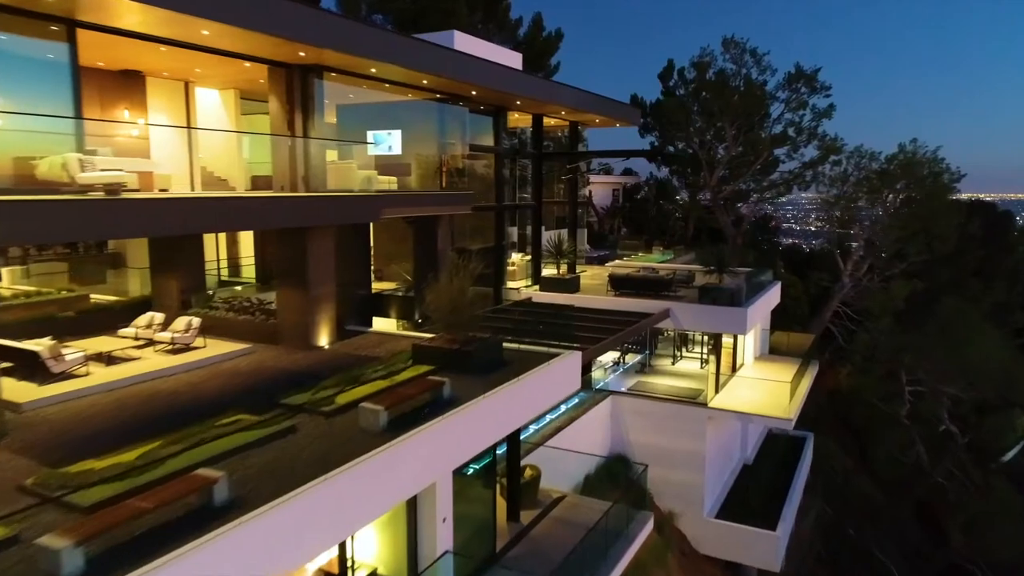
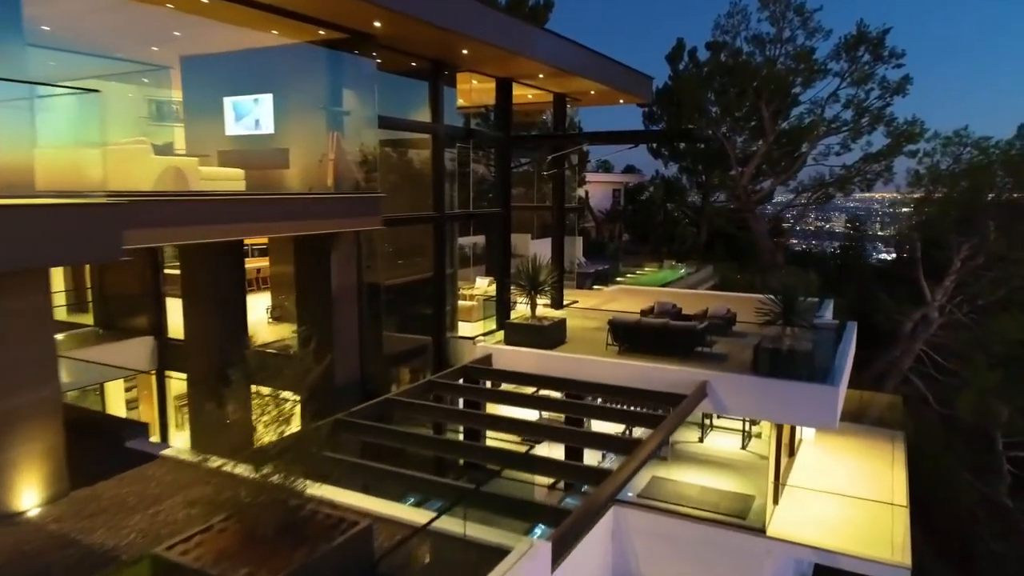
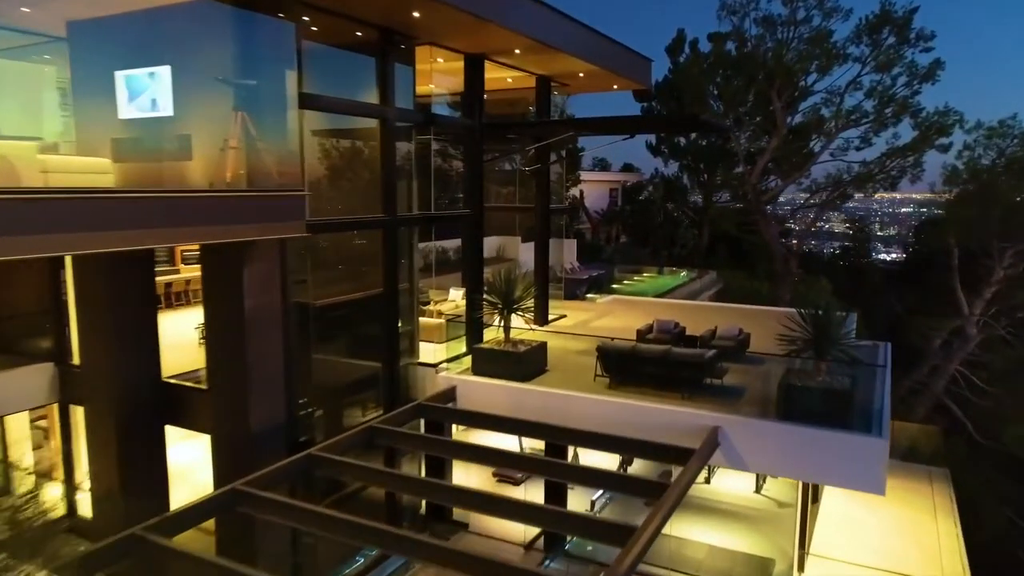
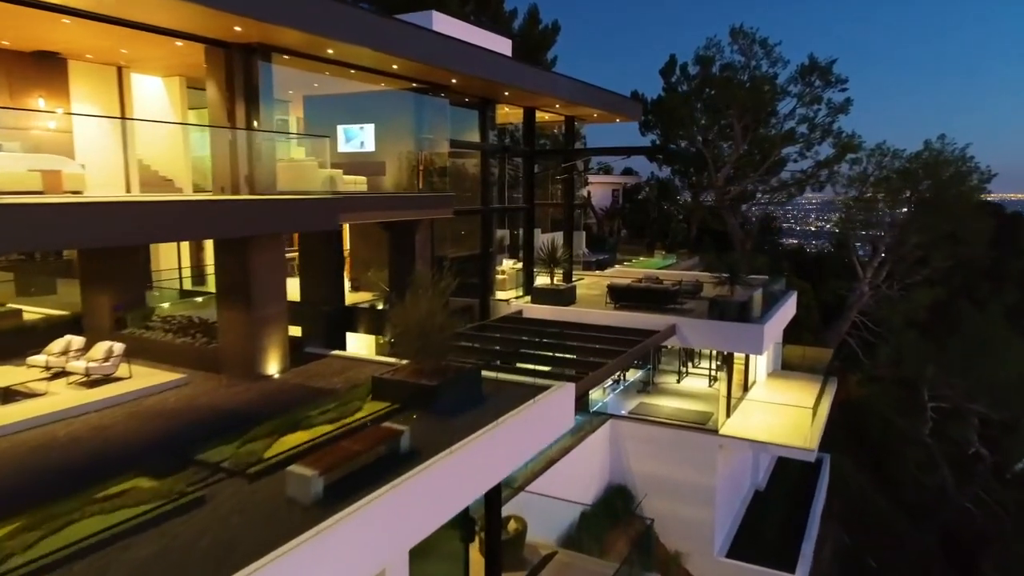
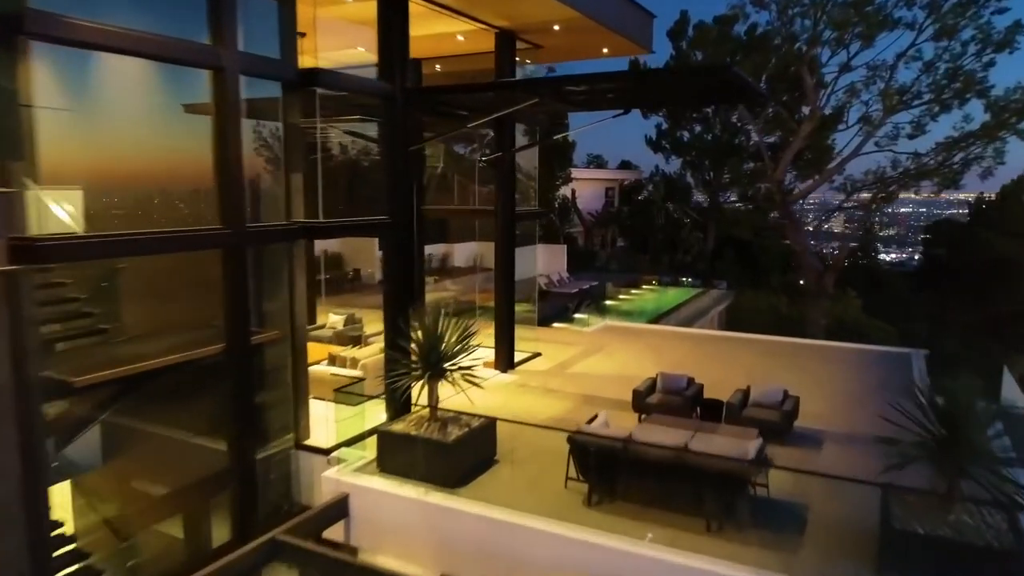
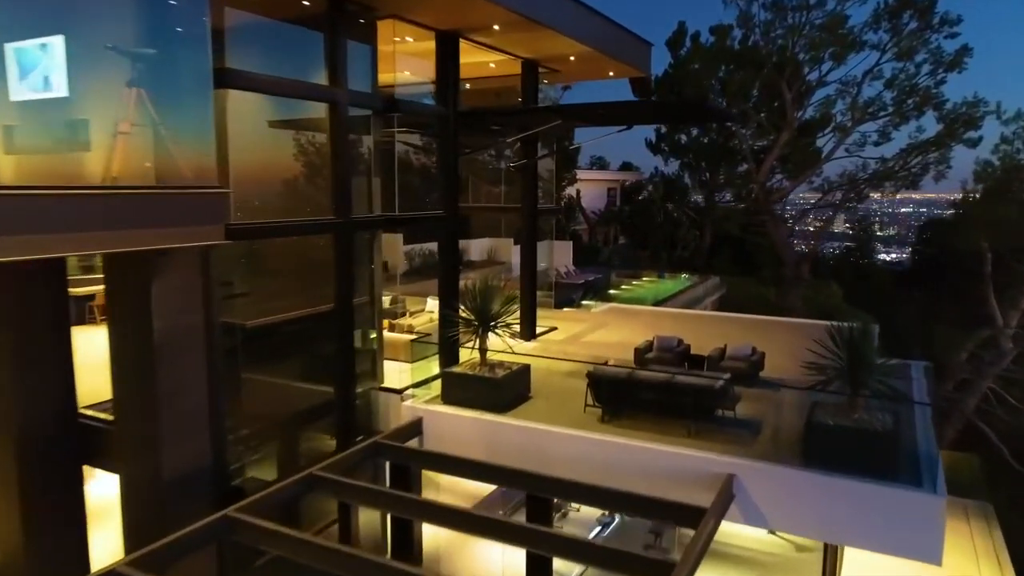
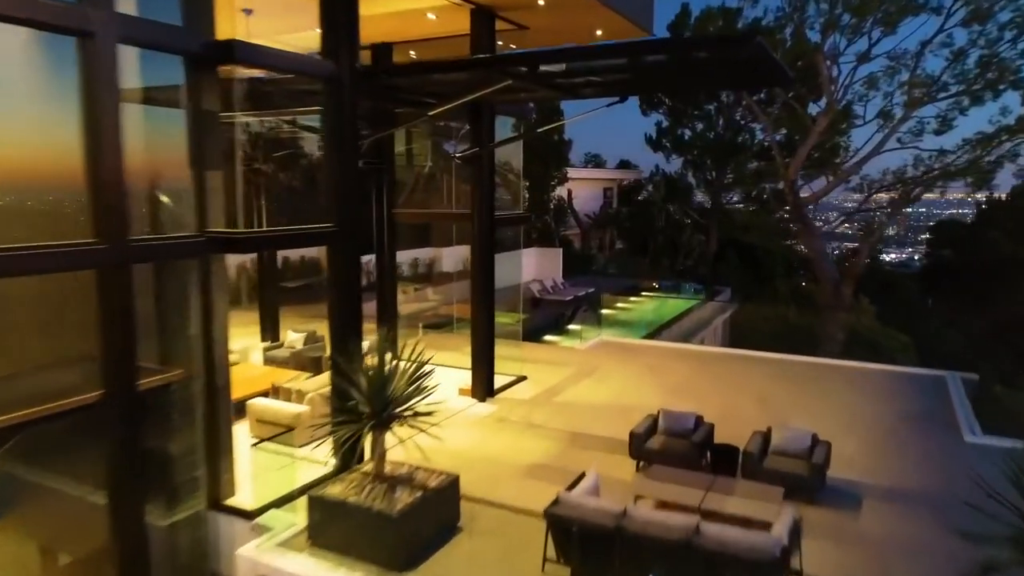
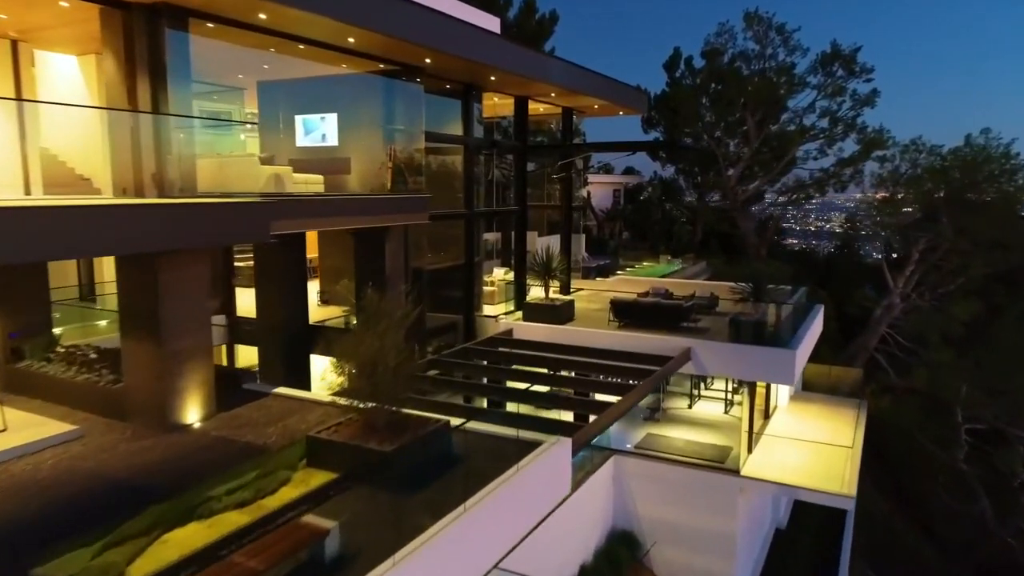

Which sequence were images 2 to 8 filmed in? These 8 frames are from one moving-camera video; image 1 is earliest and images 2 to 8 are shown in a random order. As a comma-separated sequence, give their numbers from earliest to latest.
4, 8, 2, 3, 6, 5, 7
